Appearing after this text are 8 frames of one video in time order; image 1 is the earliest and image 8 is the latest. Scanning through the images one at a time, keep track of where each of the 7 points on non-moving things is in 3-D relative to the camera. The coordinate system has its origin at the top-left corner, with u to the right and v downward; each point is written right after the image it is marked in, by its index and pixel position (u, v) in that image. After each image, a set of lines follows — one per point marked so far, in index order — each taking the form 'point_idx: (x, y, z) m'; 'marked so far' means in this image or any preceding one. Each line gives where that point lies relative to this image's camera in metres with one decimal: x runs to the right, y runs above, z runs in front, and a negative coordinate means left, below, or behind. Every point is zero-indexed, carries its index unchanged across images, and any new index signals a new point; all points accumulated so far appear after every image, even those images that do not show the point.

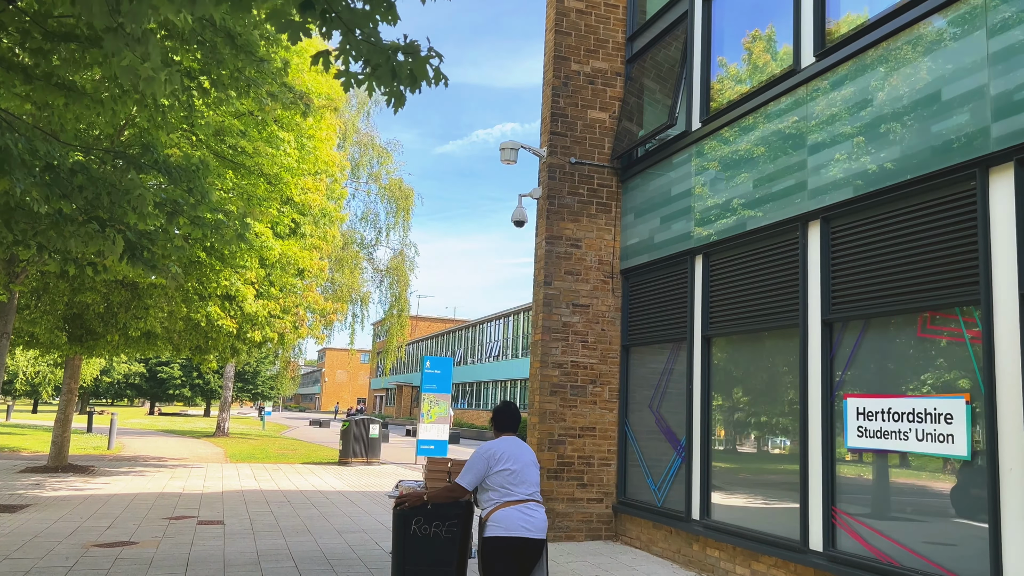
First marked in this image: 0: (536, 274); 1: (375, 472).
0: (+0.3, +0.2, +9.6) m
1: (-3.2, -4.2, +18.4) m
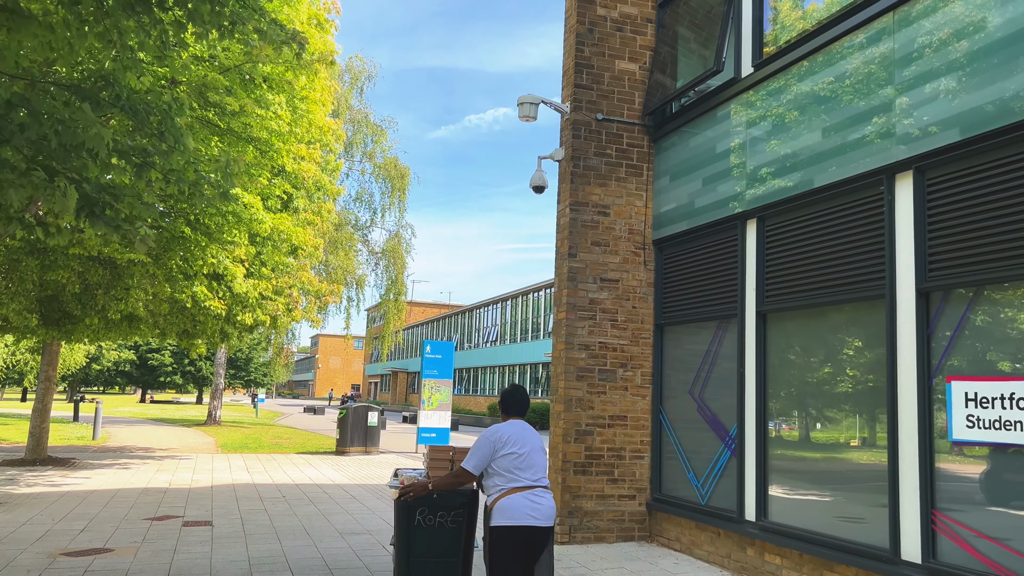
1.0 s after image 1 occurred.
0: (+0.5, +0.5, +8.6) m
1: (-3.0, -3.8, +17.5) m
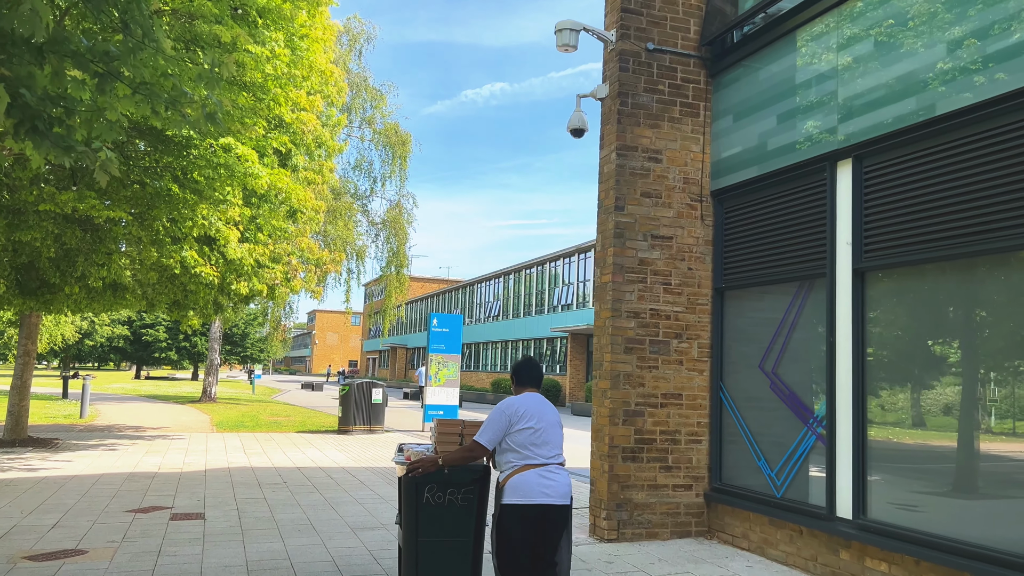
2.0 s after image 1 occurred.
0: (+0.8, +0.9, +7.4) m
1: (-2.7, -3.2, +16.4) m
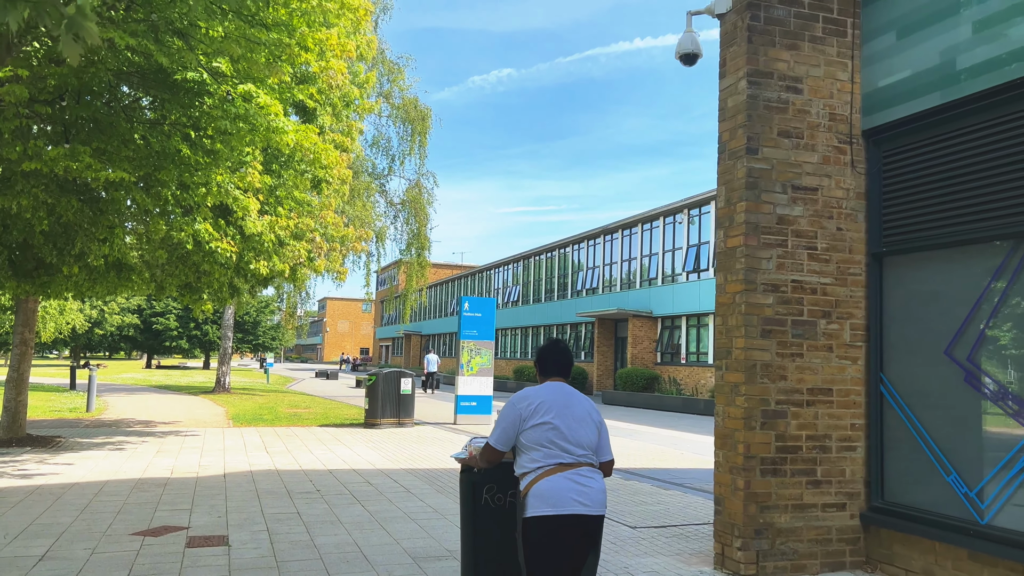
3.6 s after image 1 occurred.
0: (+1.6, +1.1, +5.9) m
1: (-1.9, -2.8, +14.9) m
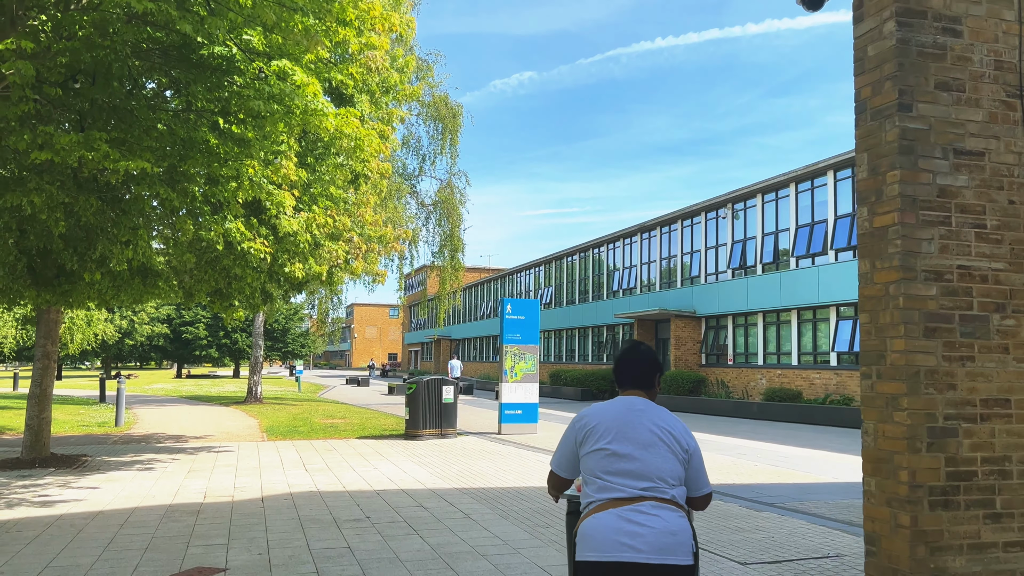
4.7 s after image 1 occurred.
0: (+2.1, +1.2, +4.8) m
1: (-0.9, -2.8, +14.0) m
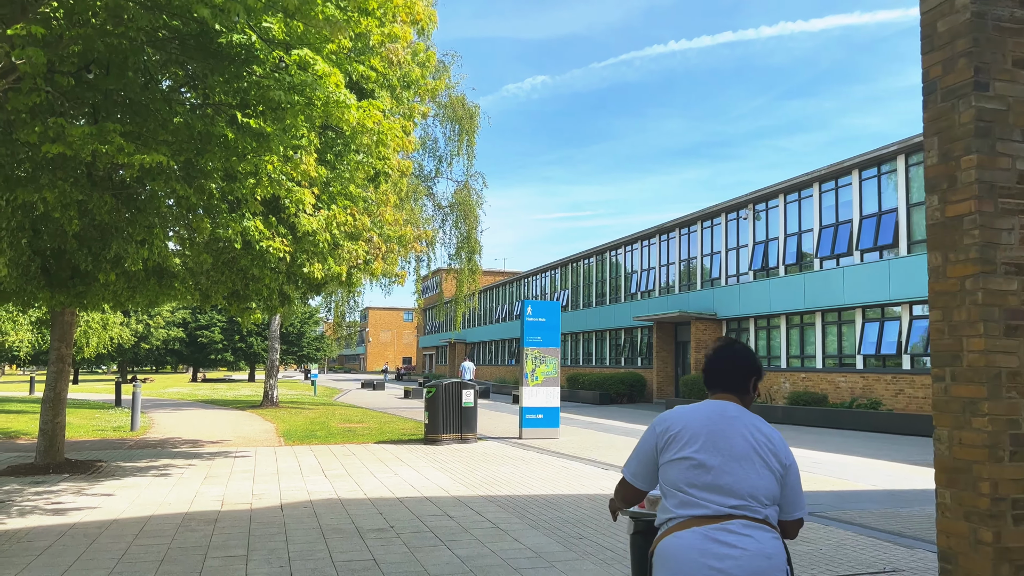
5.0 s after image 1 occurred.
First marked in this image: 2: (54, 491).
0: (+2.3, +1.2, +4.4) m
1: (-0.6, -2.8, +13.6) m
2: (-5.5, -2.4, +9.5) m
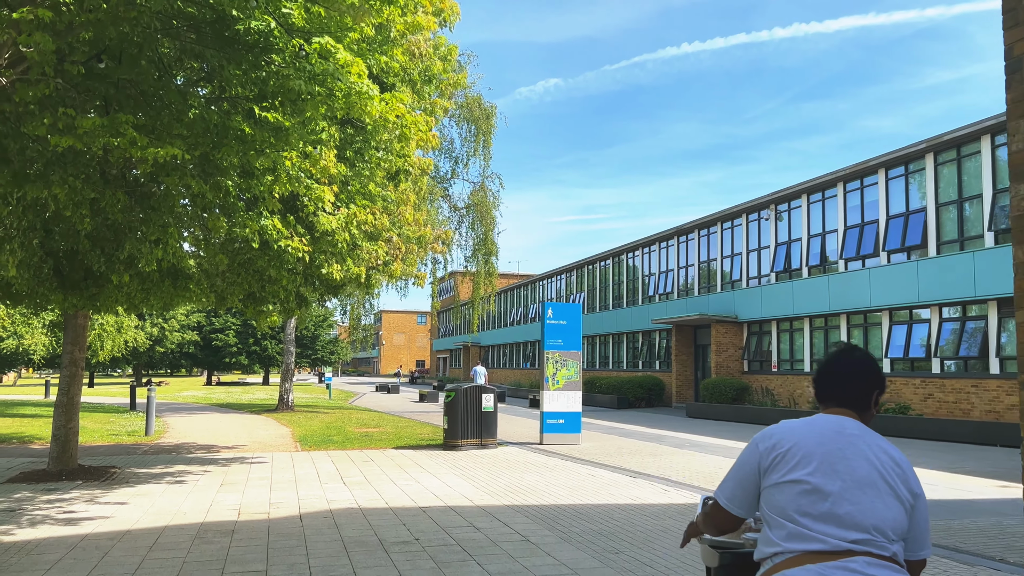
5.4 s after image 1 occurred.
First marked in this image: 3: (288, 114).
0: (+2.6, +1.2, +4.0) m
1: (-0.2, -2.9, +13.2) m
2: (-5.2, -2.4, +9.2) m
3: (-2.0, +1.6, +7.1) m
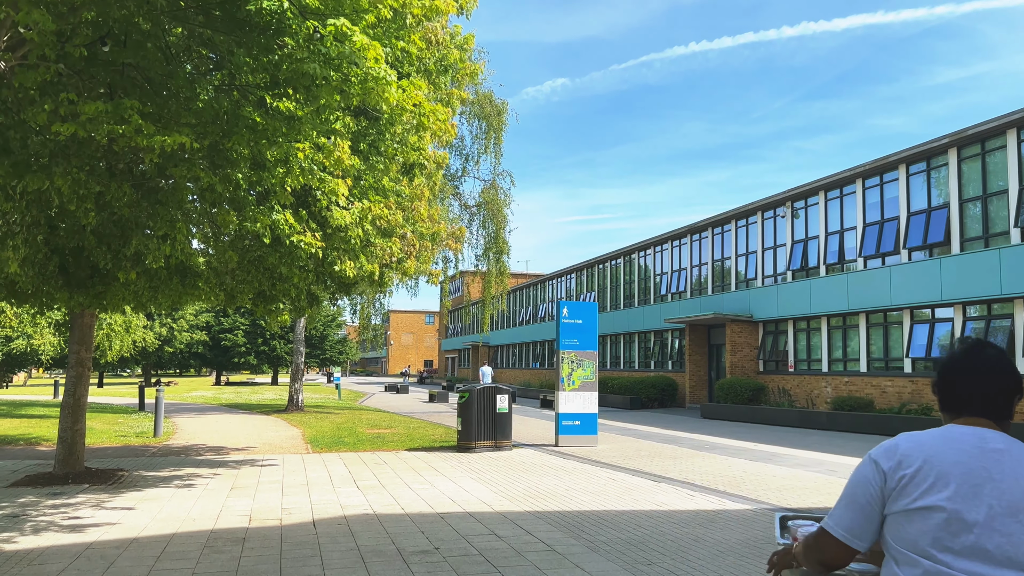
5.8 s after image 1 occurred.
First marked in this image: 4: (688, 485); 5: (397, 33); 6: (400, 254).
0: (+2.7, +1.2, +3.7) m
1: (+0.1, -2.8, +12.9) m
2: (-4.9, -2.4, +8.9) m
3: (-1.8, +1.6, +6.8) m
4: (+2.3, -2.6, +10.5) m
5: (-1.1, +2.4, +7.6) m
6: (-1.6, +0.5, +11.3) m
